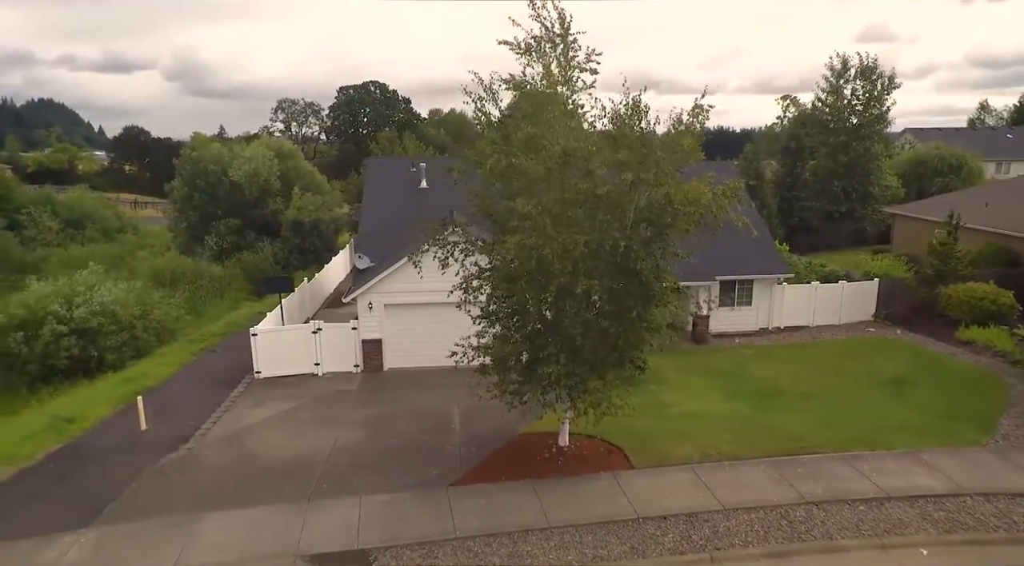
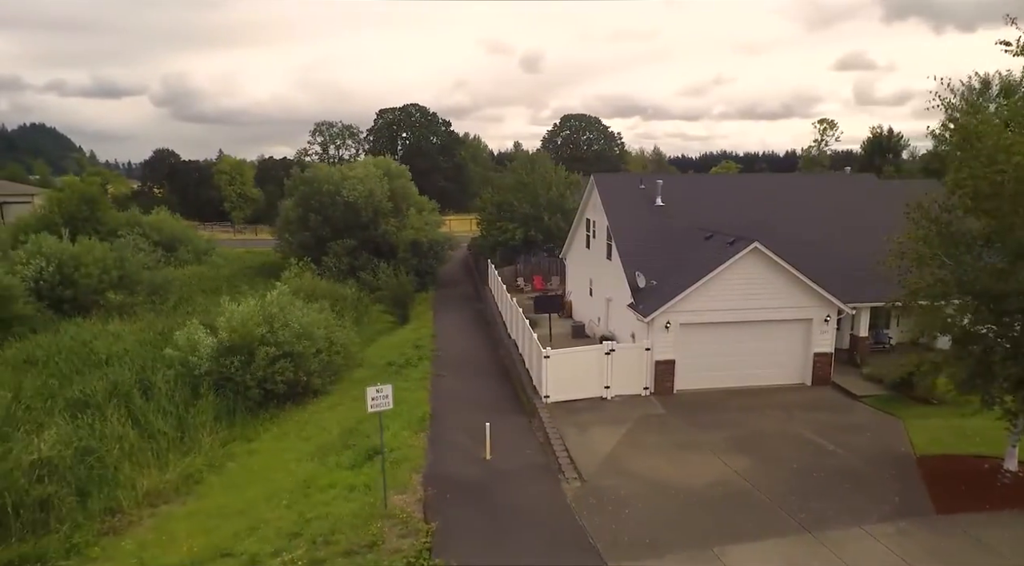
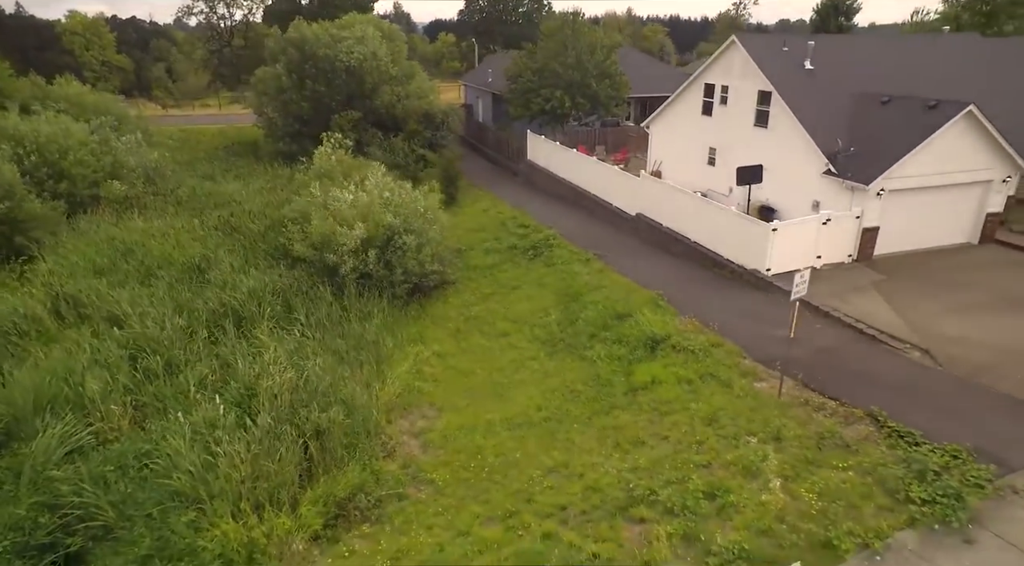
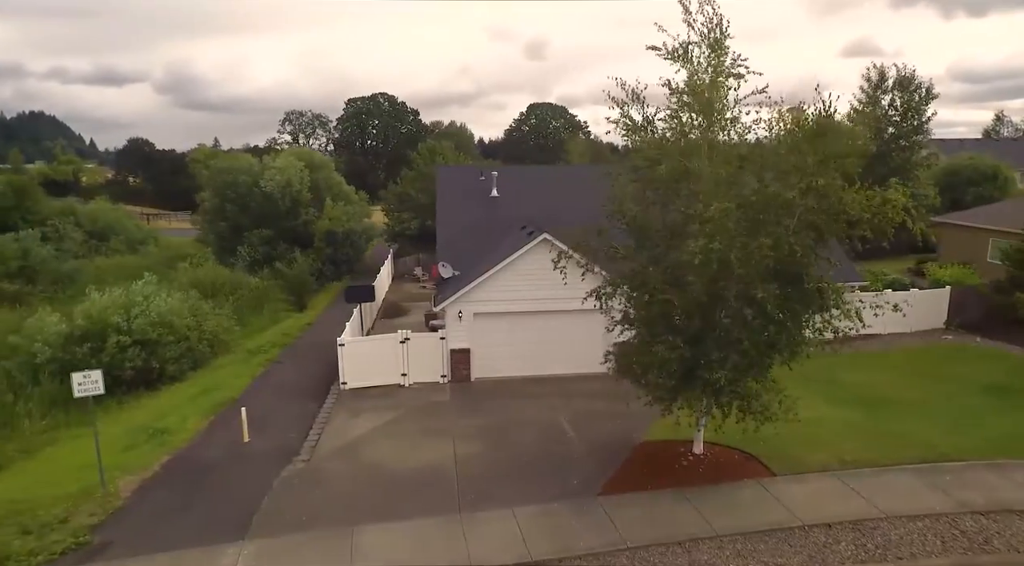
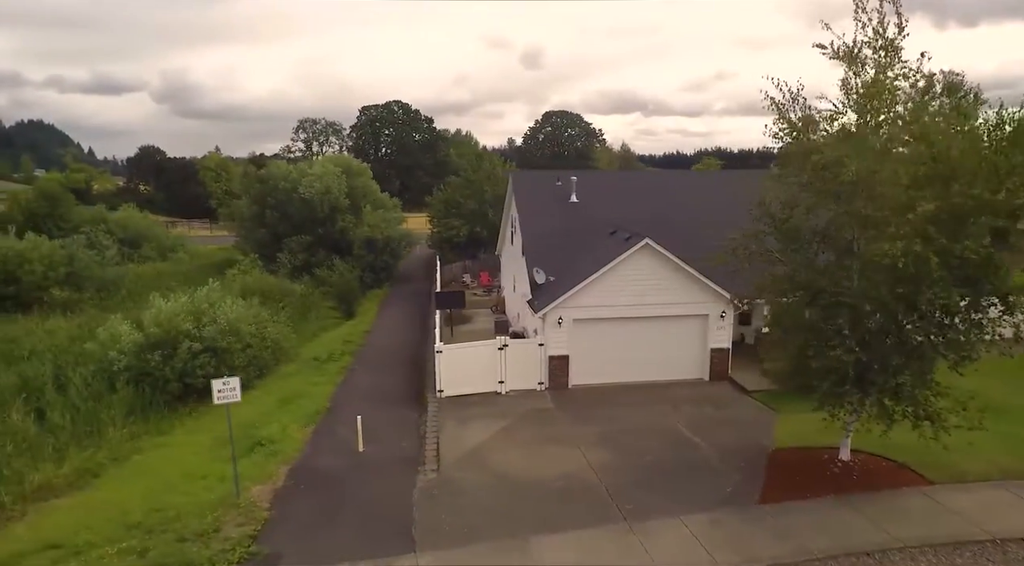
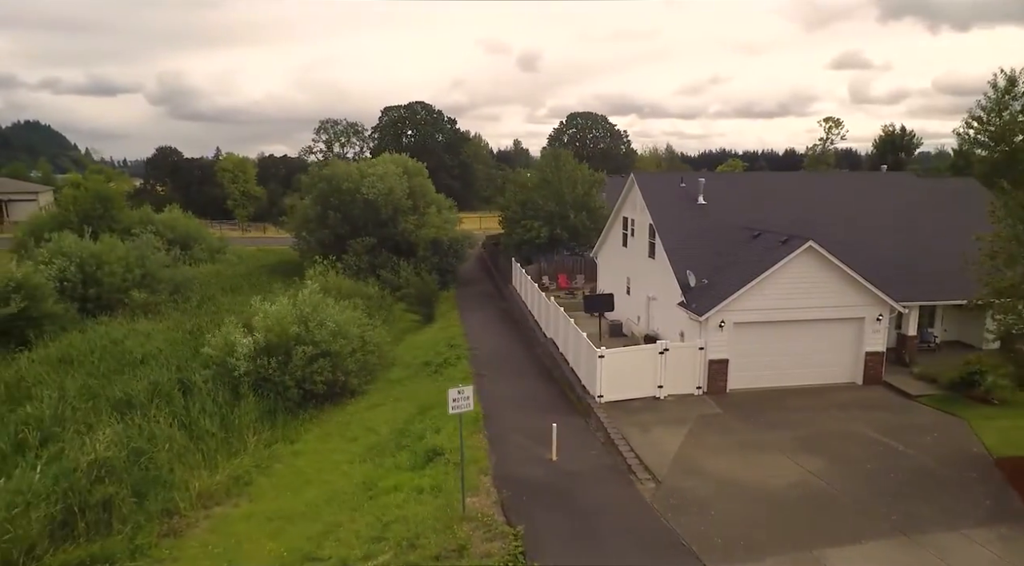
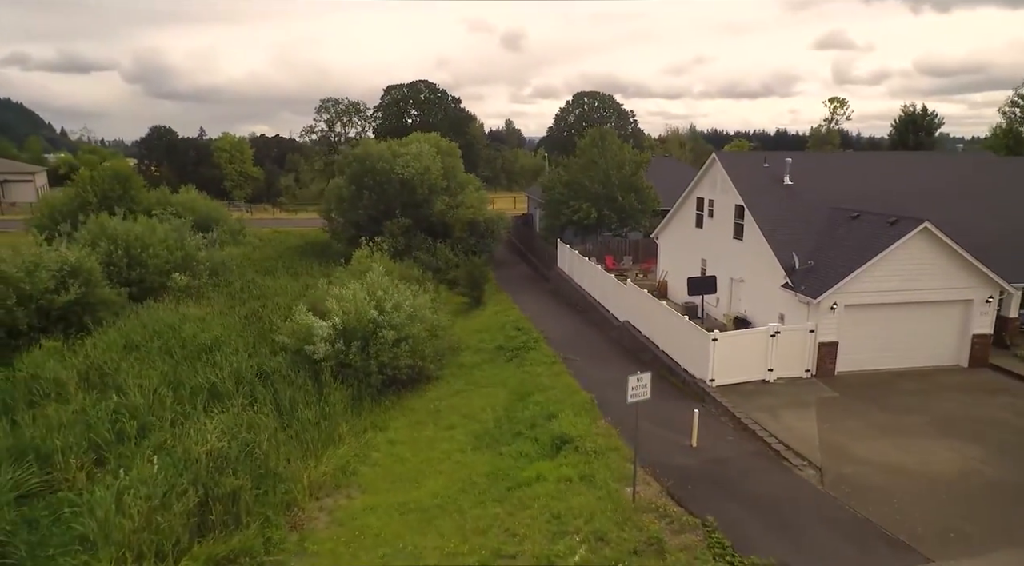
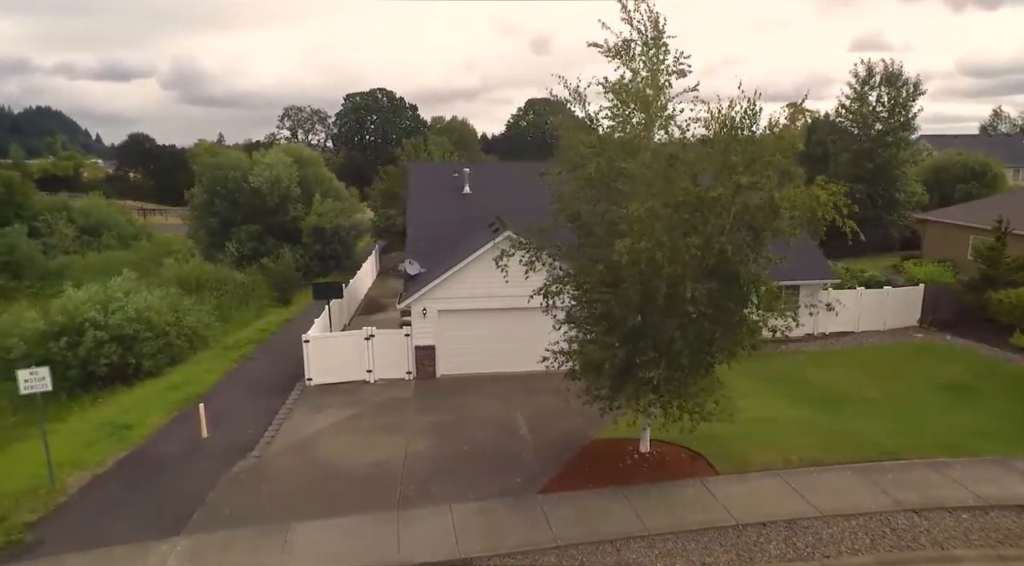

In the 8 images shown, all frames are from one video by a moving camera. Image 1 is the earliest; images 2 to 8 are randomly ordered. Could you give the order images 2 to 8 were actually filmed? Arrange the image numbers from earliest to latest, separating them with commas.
8, 4, 5, 2, 6, 7, 3
